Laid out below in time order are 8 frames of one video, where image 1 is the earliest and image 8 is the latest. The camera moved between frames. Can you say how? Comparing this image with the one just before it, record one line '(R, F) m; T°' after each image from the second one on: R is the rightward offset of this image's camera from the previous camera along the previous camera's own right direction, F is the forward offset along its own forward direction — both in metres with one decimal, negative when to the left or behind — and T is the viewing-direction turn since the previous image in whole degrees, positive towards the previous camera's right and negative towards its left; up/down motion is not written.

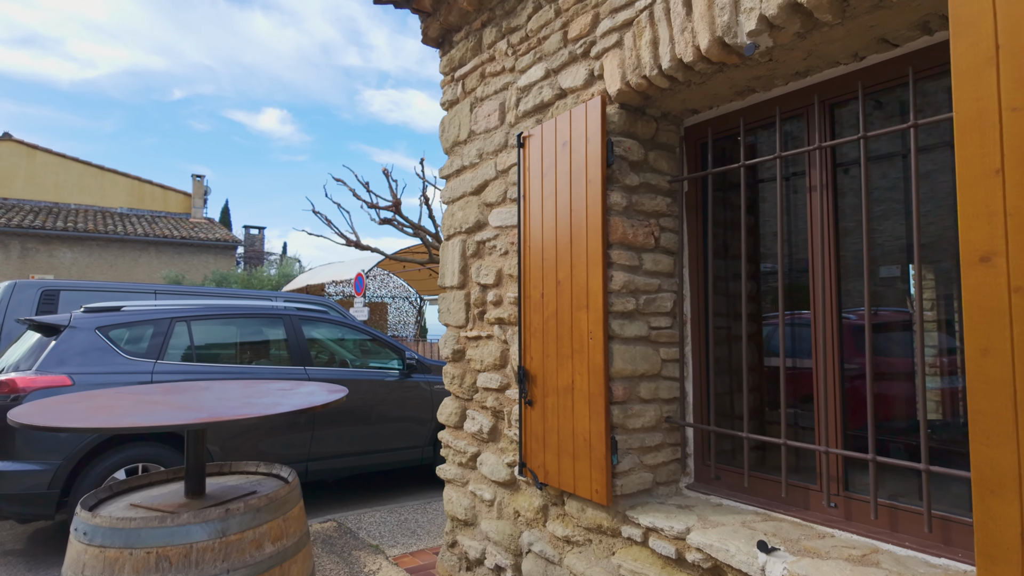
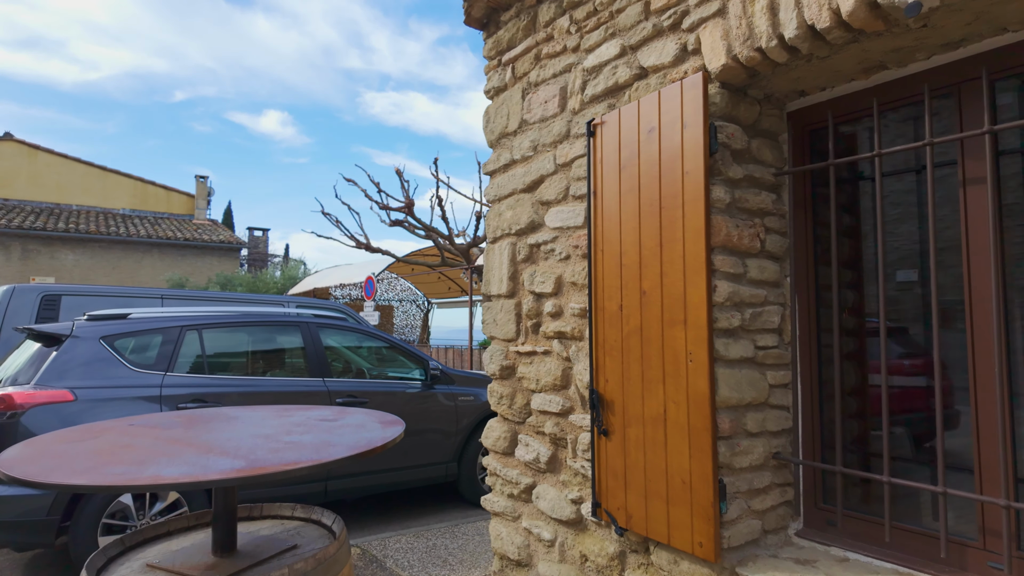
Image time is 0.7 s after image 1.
(-0.3, +0.4) m; 0°
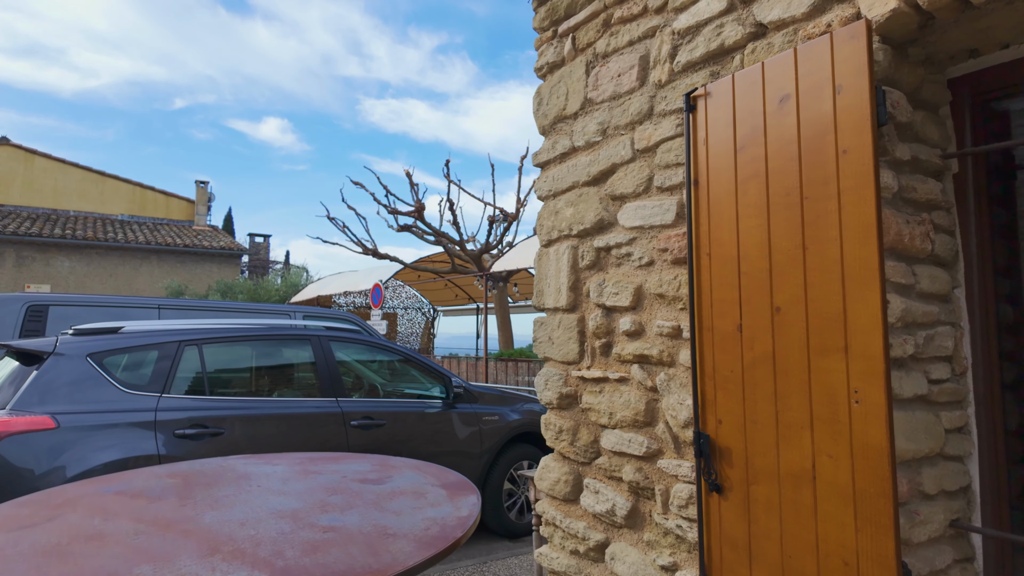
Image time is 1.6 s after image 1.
(-0.3, +0.5) m; 0°
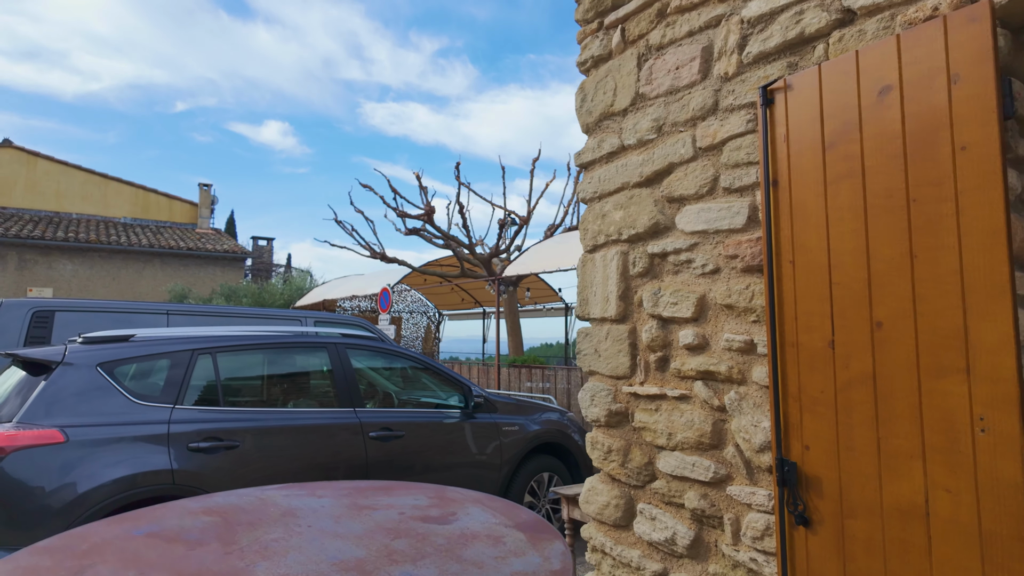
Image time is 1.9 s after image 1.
(-0.2, +0.2) m; 0°
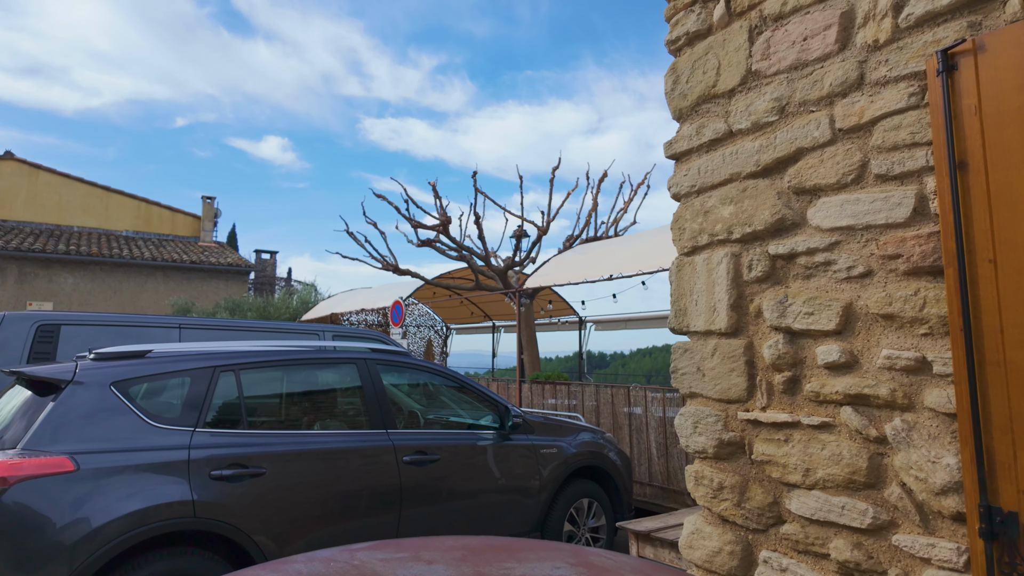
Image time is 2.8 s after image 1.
(-0.3, +0.3) m; 0°
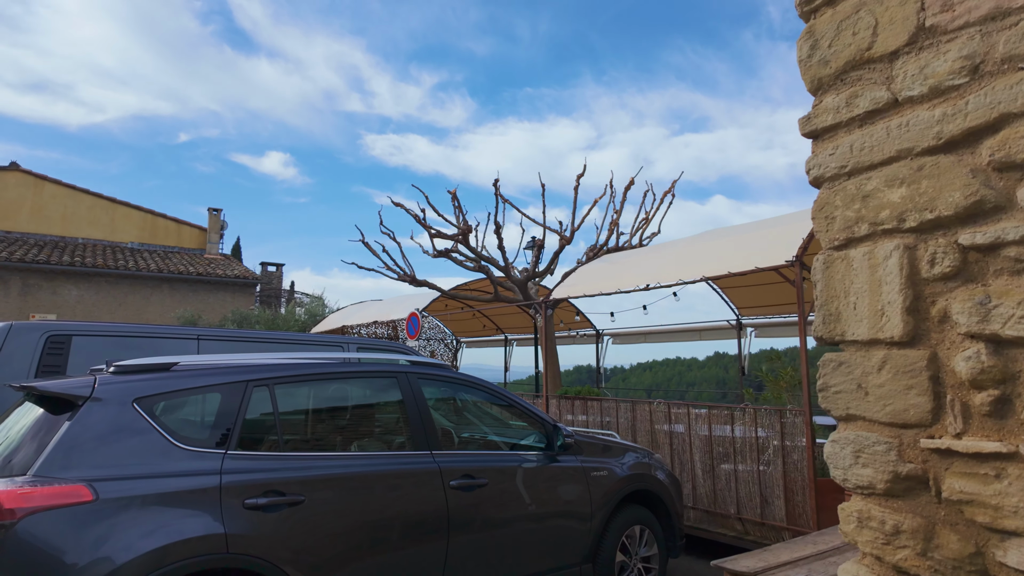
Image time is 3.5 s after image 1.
(-0.3, +0.4) m; 0°
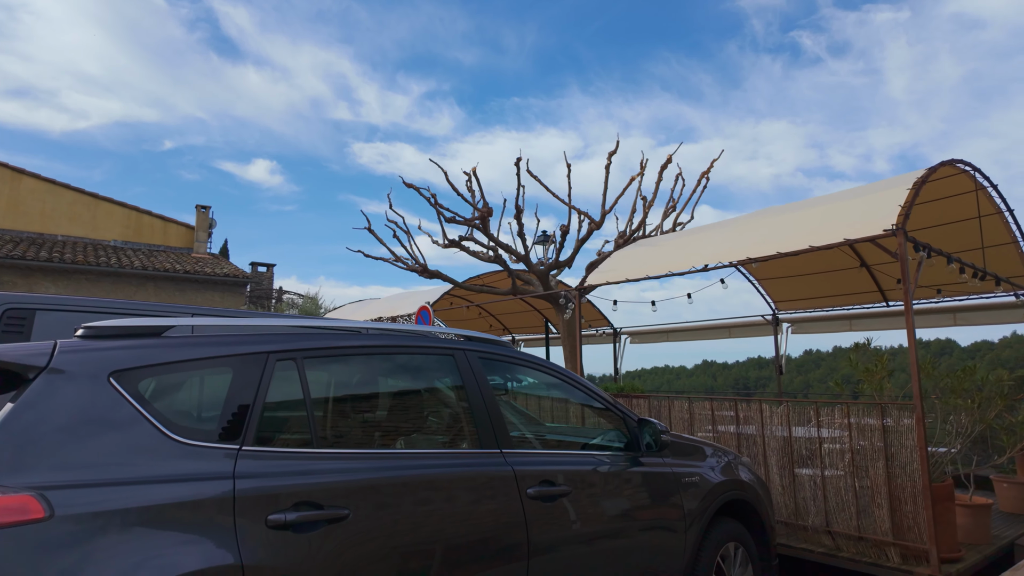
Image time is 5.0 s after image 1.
(-0.5, +0.8) m; +1°
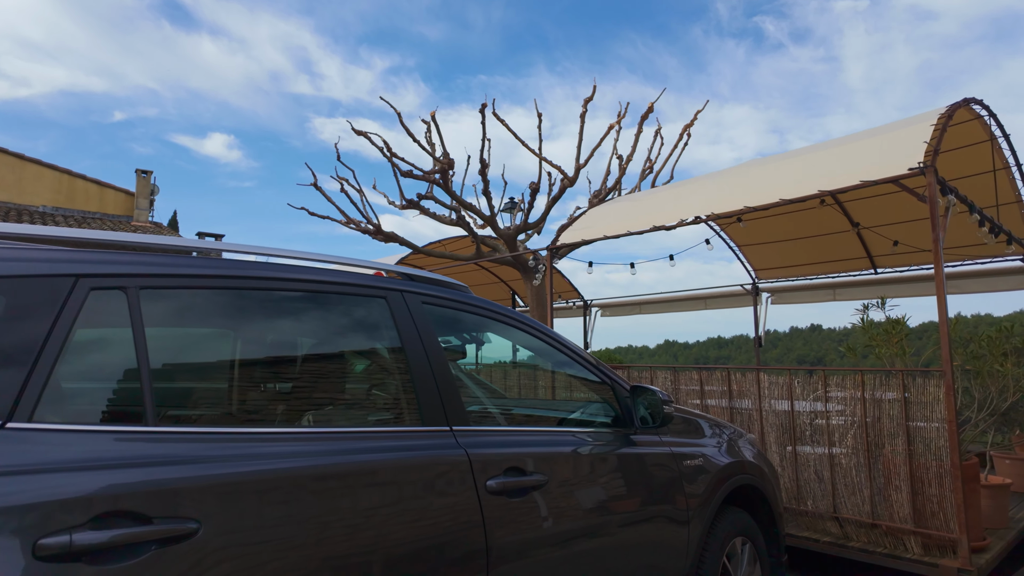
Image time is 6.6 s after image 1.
(0.0, +0.8) m; +3°
